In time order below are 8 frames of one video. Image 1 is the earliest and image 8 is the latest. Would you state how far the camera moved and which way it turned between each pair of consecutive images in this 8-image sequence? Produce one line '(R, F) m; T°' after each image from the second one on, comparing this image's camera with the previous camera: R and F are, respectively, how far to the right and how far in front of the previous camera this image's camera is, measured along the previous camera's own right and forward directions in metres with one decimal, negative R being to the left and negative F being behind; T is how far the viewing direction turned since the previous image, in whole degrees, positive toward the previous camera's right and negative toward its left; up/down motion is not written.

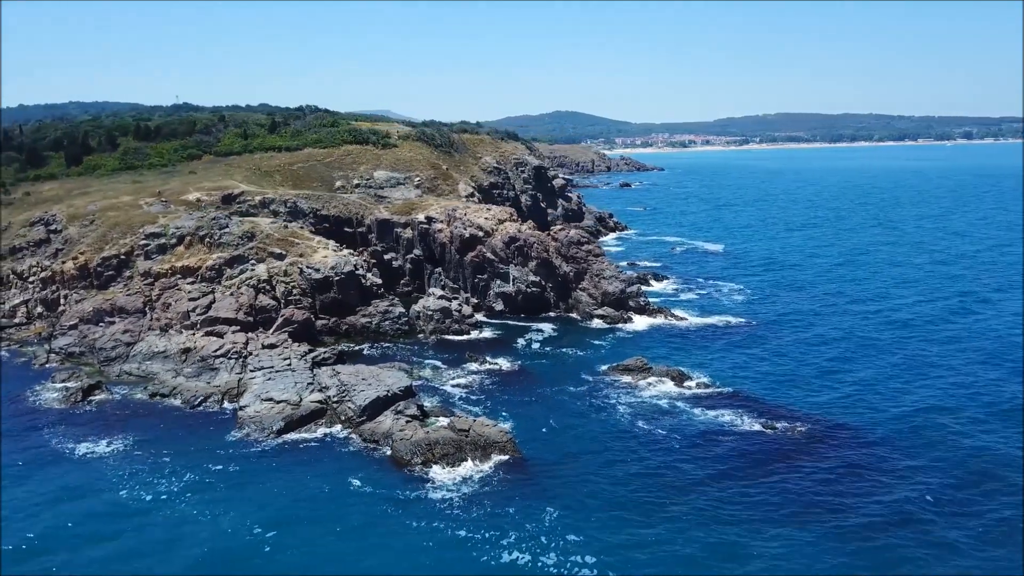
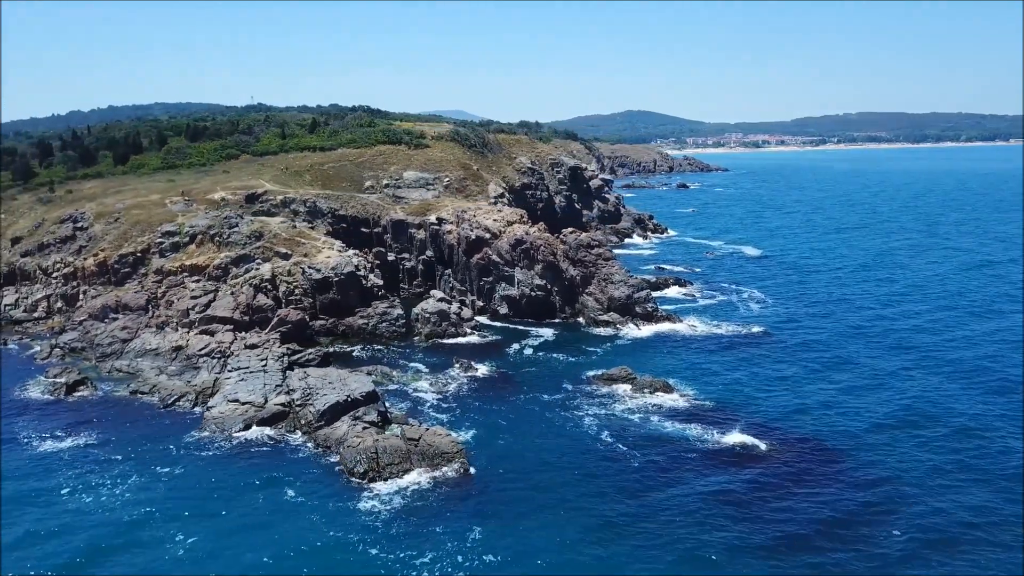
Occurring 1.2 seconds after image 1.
(+4.9, +1.3) m; -5°
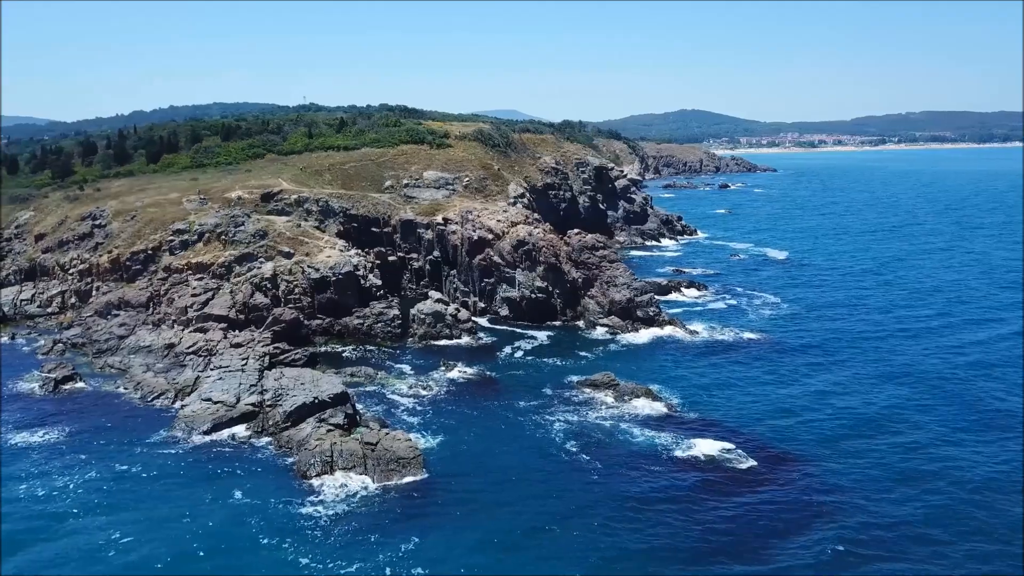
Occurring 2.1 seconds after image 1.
(+3.8, +0.9) m; -3°
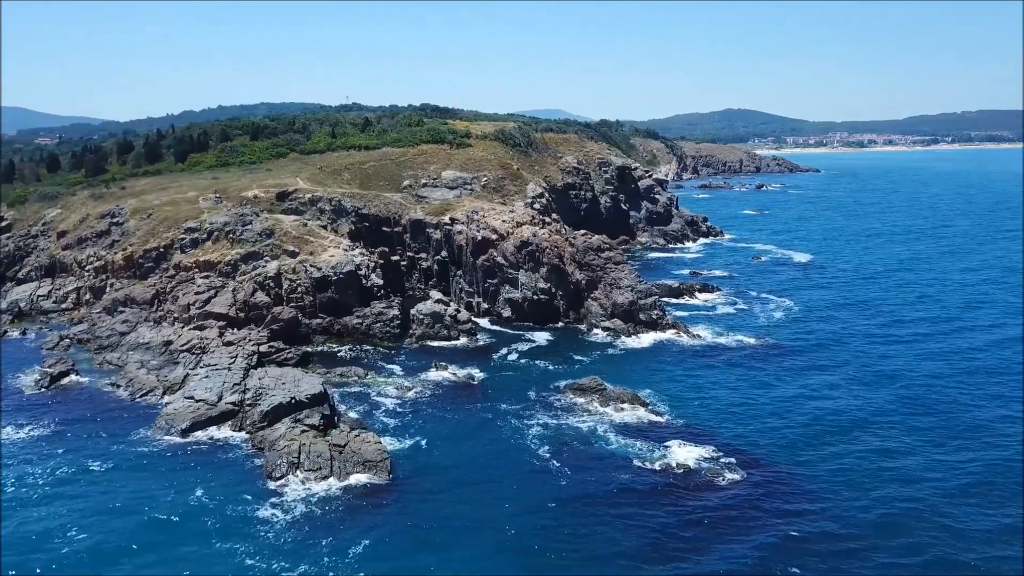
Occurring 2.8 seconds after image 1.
(+3.0, +0.6) m; -3°
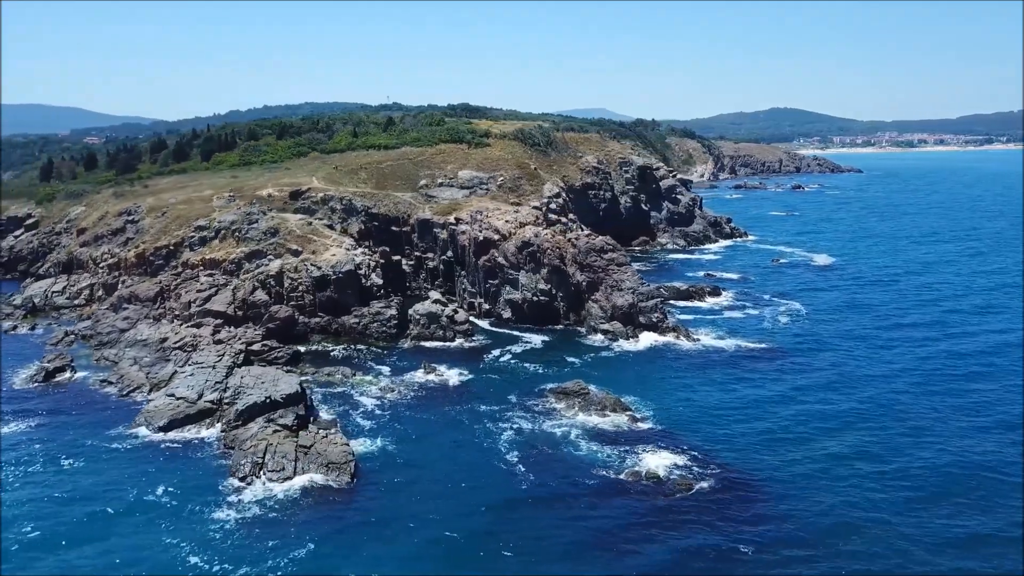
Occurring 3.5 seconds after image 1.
(+3.0, +0.6) m; -3°
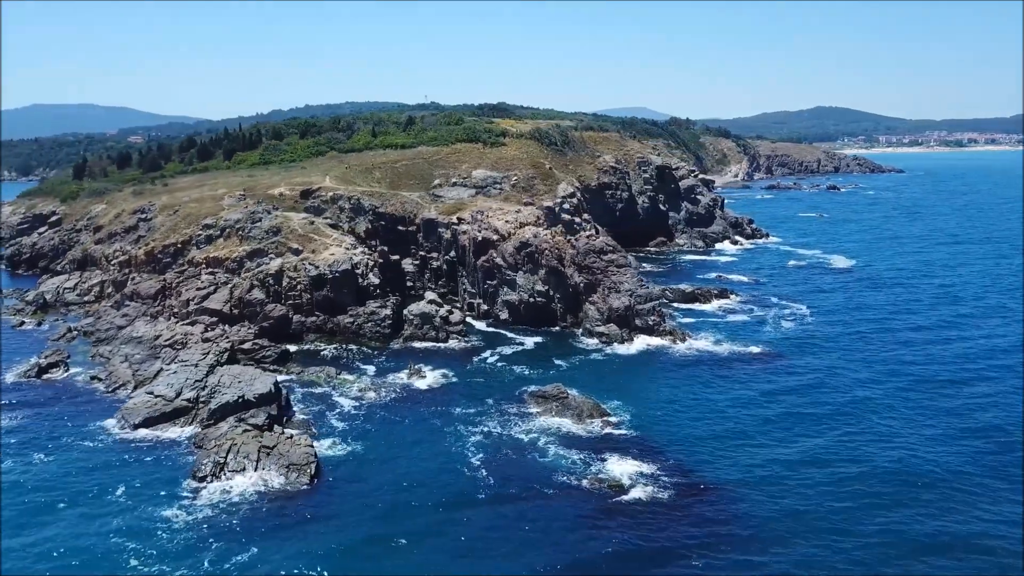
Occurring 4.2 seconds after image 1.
(+3.1, +0.6) m; -3°
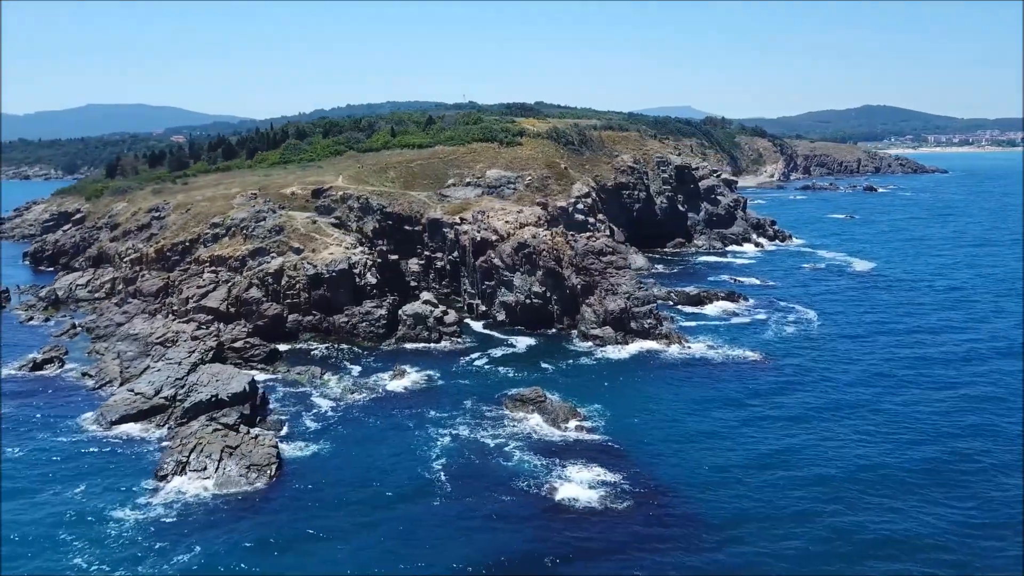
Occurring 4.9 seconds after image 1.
(+3.1, +0.6) m; -3°
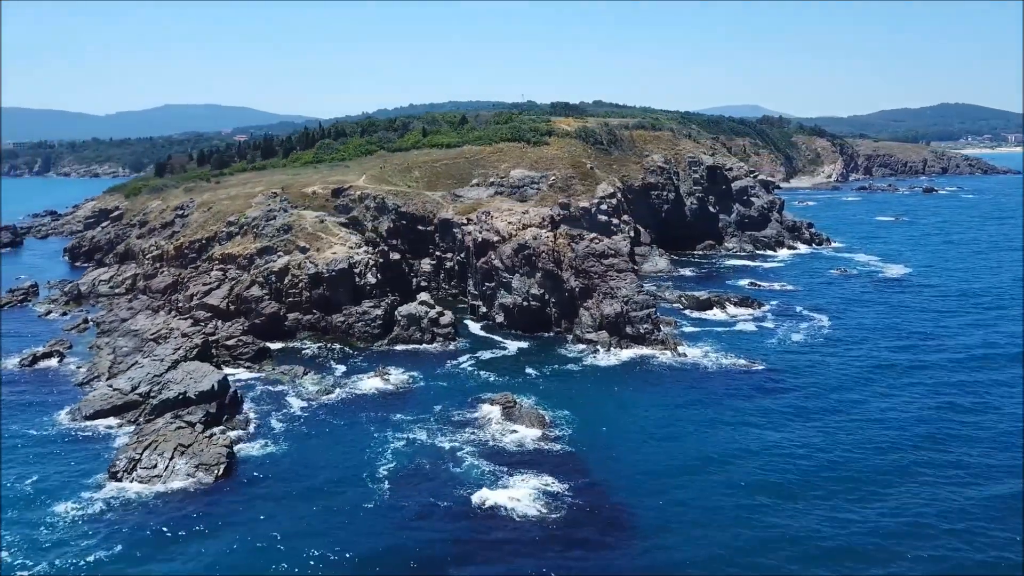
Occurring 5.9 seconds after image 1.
(+4.5, +0.9) m; -4°
